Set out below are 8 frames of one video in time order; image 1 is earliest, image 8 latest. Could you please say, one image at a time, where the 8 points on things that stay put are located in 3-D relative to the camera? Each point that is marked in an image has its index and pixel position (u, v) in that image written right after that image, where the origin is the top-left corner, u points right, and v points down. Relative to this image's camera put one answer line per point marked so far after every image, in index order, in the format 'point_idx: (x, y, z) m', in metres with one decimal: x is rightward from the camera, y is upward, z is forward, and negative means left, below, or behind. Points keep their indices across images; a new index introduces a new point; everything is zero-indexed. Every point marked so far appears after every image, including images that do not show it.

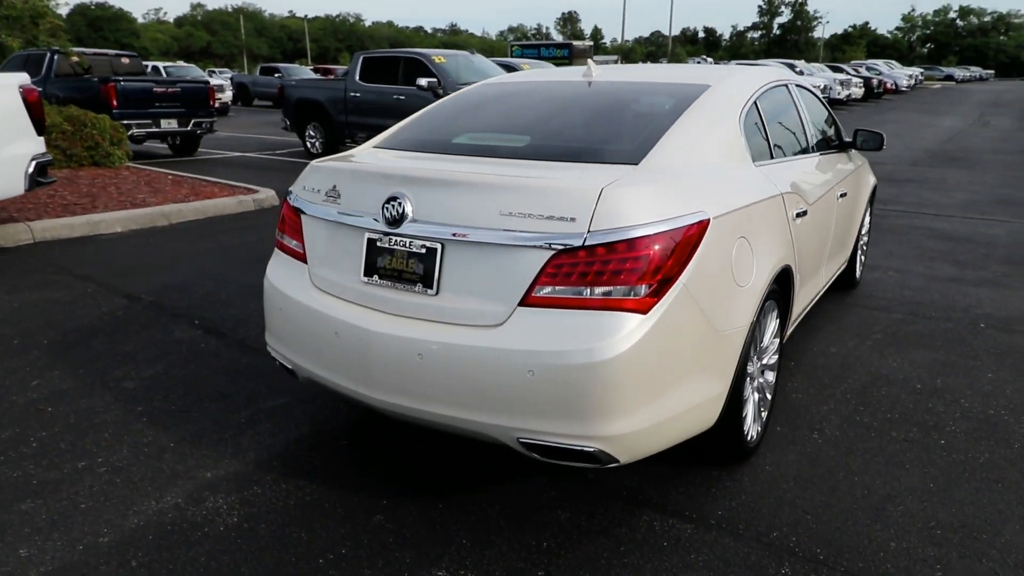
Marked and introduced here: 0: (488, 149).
0: (-0.1, +0.6, +3.1) m
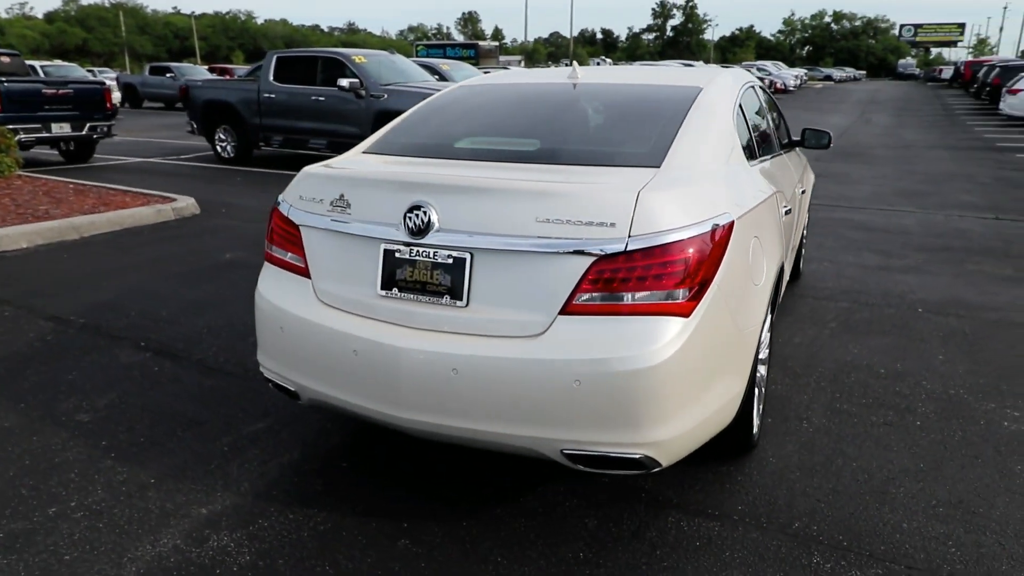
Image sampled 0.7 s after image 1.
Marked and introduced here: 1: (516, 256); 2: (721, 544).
0: (0.0, +0.6, +3.1) m
1: (0.0, +0.1, +2.5) m
2: (+0.9, -1.0, +2.8) m
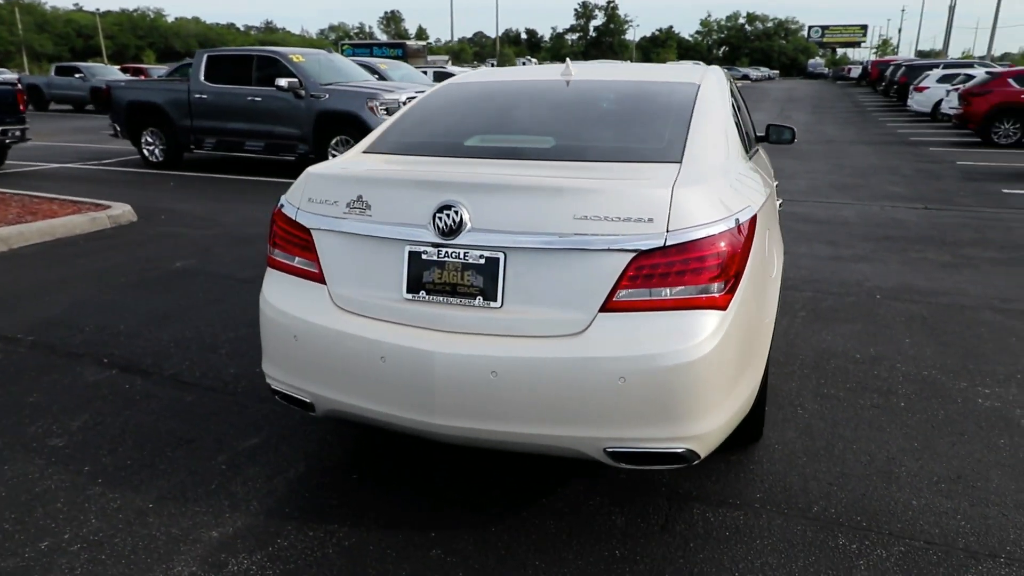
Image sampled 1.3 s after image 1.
0: (0.0, +0.6, +3.0) m
1: (+0.1, +0.1, +2.5) m
2: (+1.0, -1.0, +2.9) m
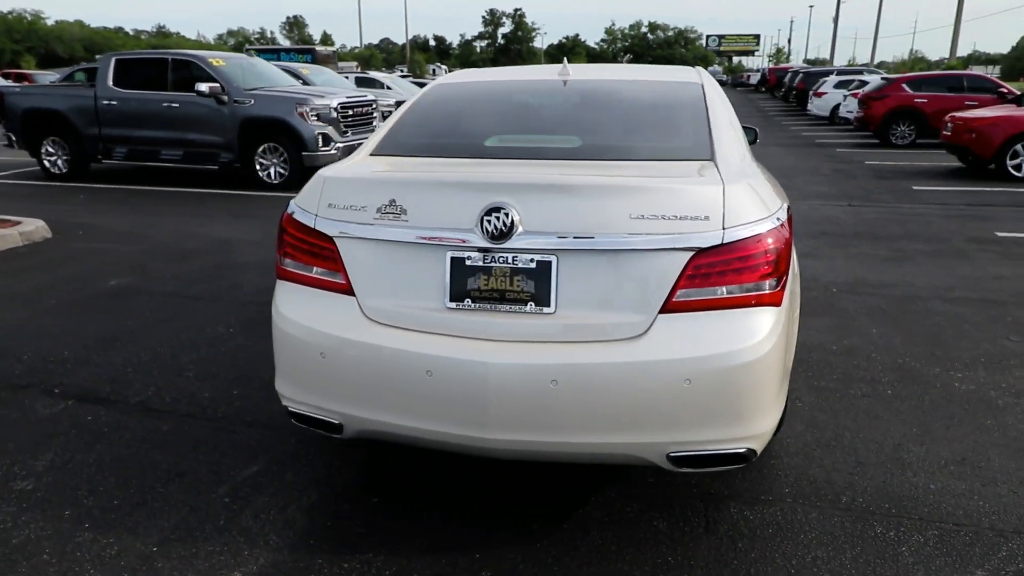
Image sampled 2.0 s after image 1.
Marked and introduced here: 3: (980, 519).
0: (+0.1, +0.6, +2.9) m
1: (+0.3, +0.1, +2.4) m
2: (+1.2, -1.0, +2.9) m
3: (+2.0, -1.0, +2.9) m
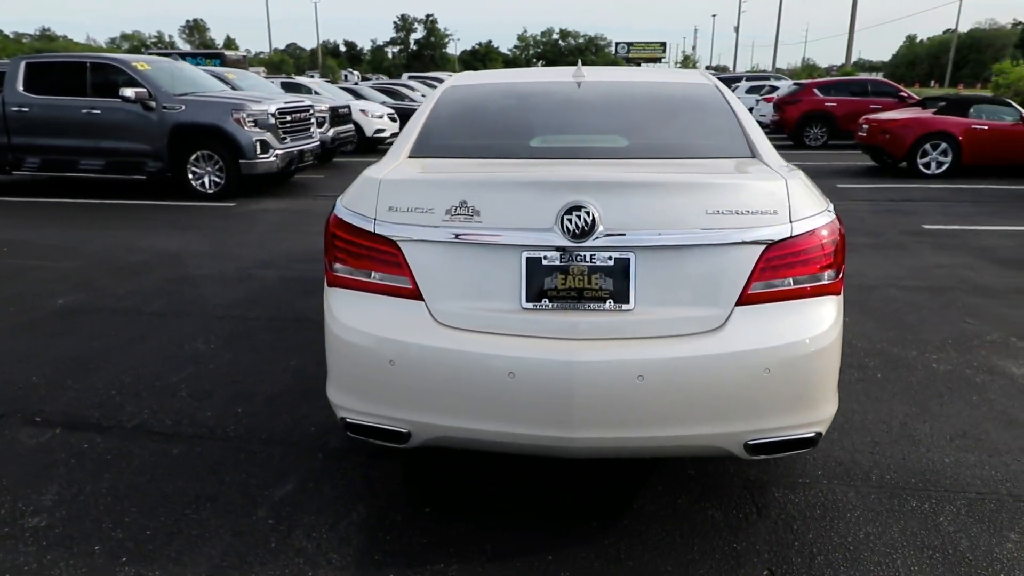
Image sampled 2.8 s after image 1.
0: (+0.3, +0.6, +3.0) m
1: (+0.6, +0.1, +2.4) m
2: (+1.4, -0.9, +3.0) m
3: (+2.2, -0.9, +3.2) m
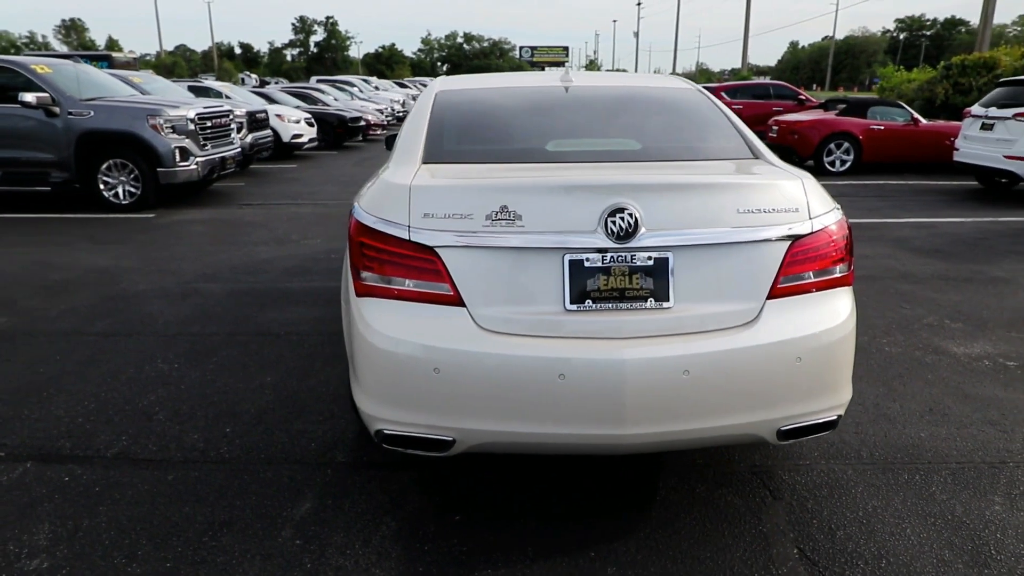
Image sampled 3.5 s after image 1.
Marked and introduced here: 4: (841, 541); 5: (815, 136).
0: (+0.4, +0.6, +3.0) m
1: (+0.8, +0.1, +2.5) m
2: (+1.5, -0.9, +3.2) m
3: (+2.3, -0.8, +3.5) m
4: (+1.3, -1.0, +2.8) m
5: (+6.1, +3.1, +14.0) m
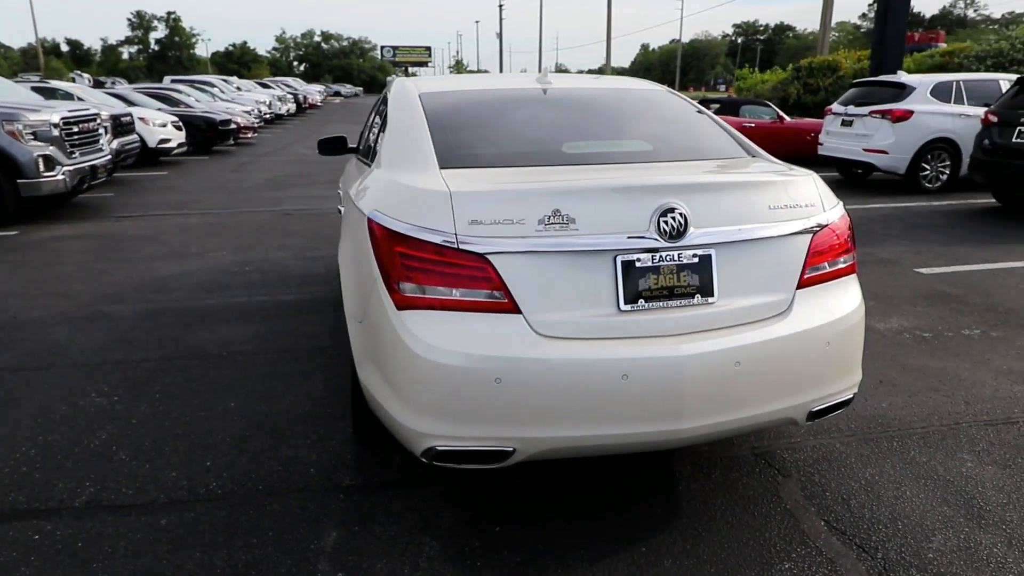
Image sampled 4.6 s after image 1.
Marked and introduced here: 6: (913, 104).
0: (+0.5, +0.6, +3.1) m
1: (+0.9, +0.2, +2.6) m
2: (+1.6, -0.8, +3.5) m
3: (+2.3, -0.7, +3.9) m
4: (+1.5, -1.0, +3.0) m
5: (+3.9, +3.3, +14.9) m
6: (+6.8, +3.1, +11.7) m
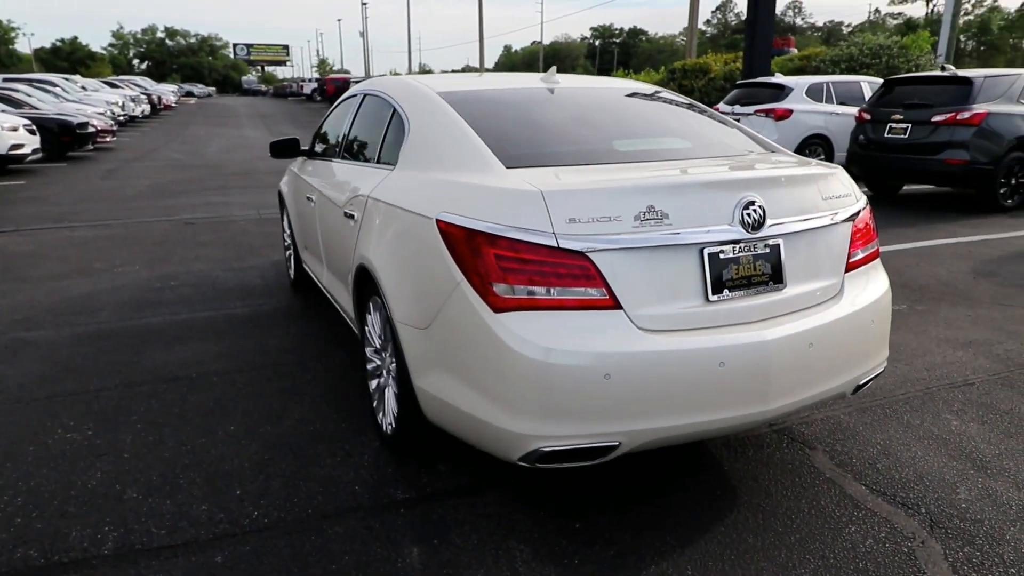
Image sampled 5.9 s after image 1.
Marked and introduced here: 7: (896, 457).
0: (+0.7, +0.6, +3.2) m
1: (+1.2, +0.2, +2.8) m
2: (+1.8, -0.8, +3.8) m
3: (+2.4, -0.6, +4.3) m
4: (+1.8, -0.9, +3.3) m
5: (+1.8, +3.5, +15.4) m
6: (+5.2, +3.4, +12.8) m
7: (+1.9, -0.8, +3.5) m
